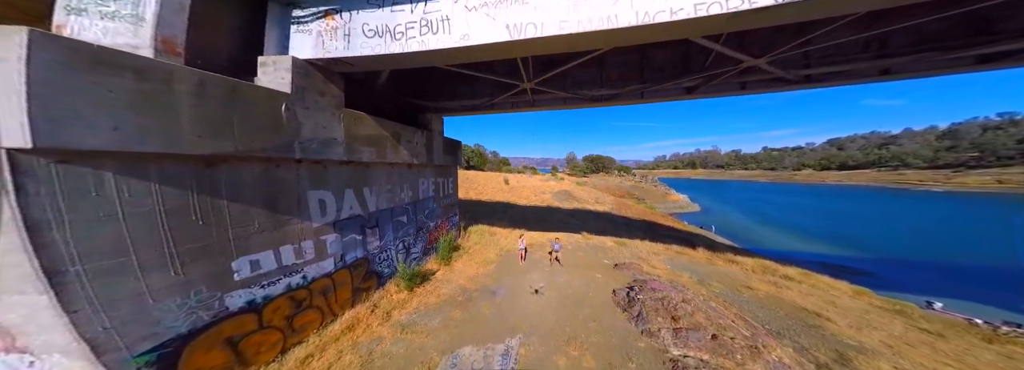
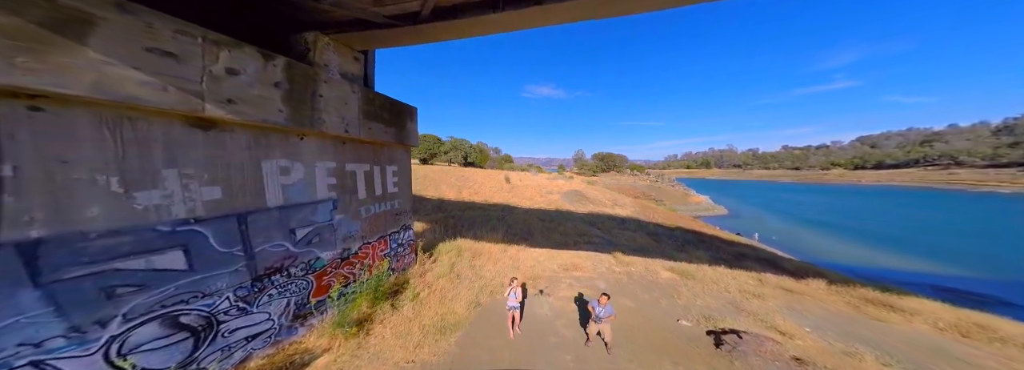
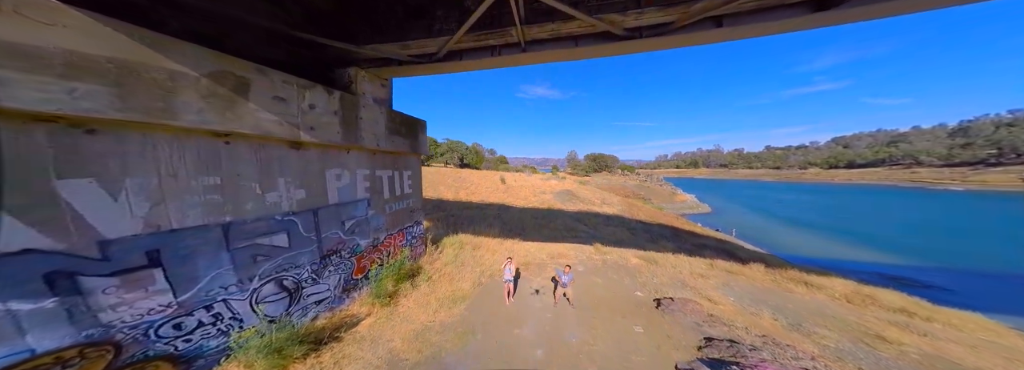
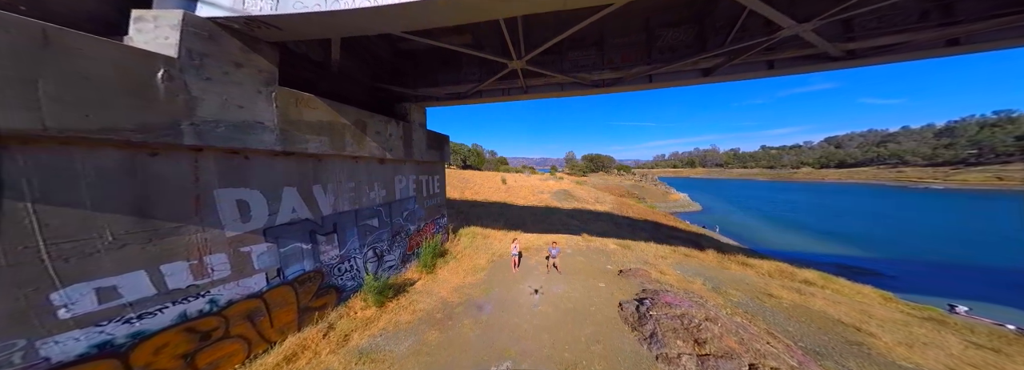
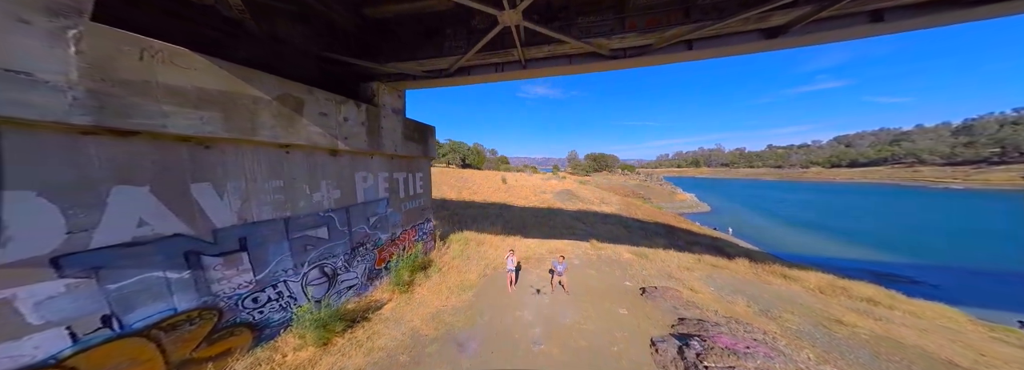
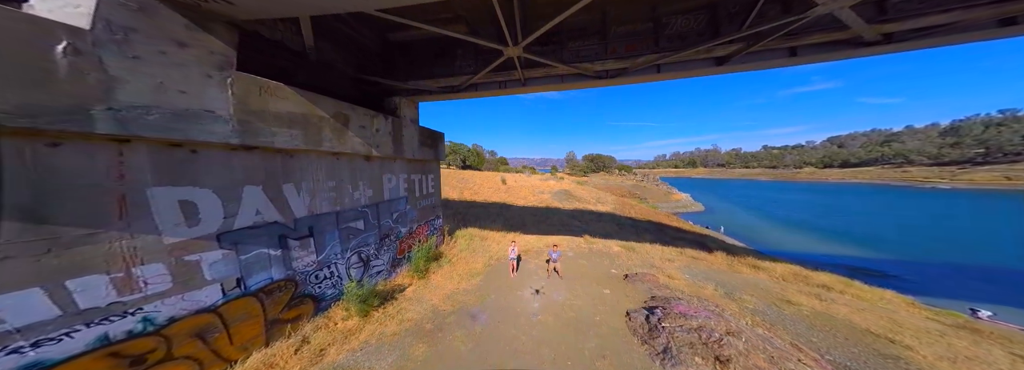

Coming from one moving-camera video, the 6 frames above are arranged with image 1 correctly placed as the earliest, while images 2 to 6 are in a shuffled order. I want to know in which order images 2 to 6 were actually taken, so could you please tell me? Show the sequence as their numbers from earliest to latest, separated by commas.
4, 6, 5, 3, 2
